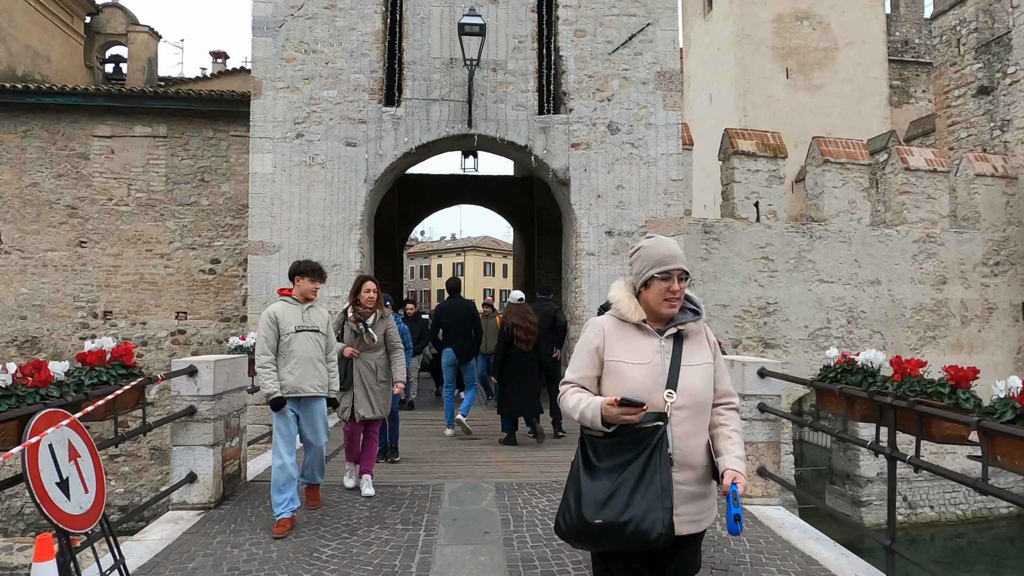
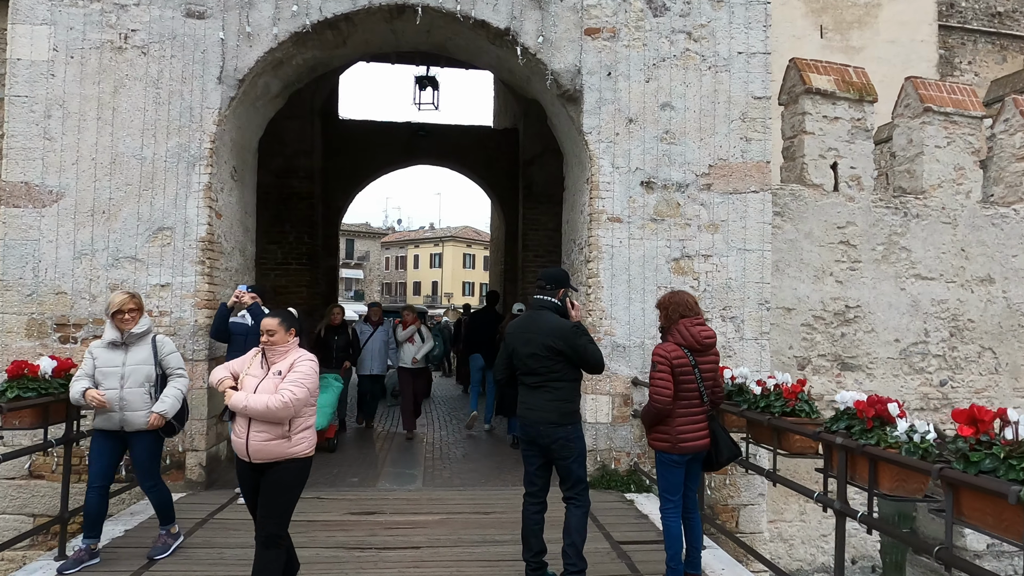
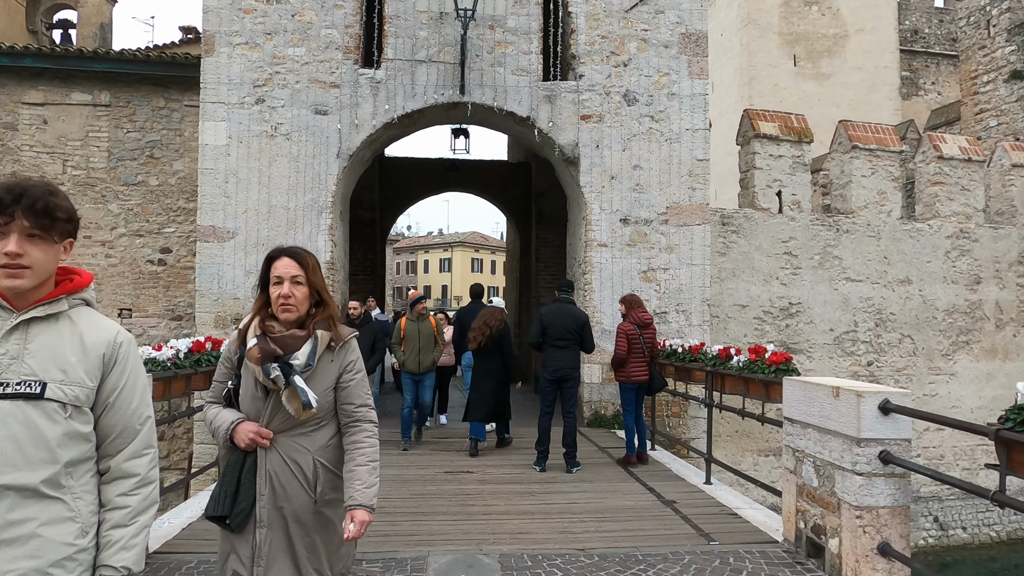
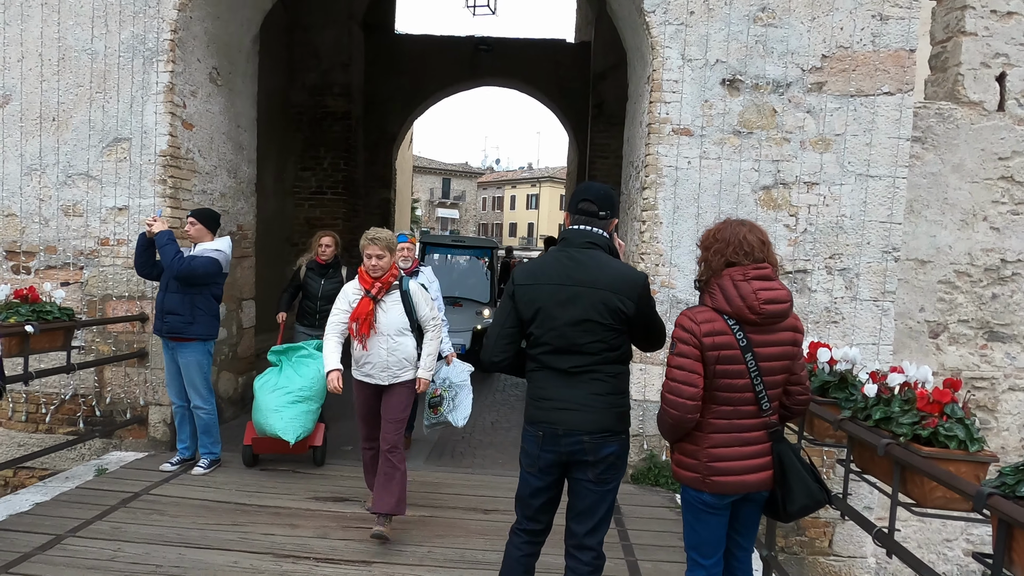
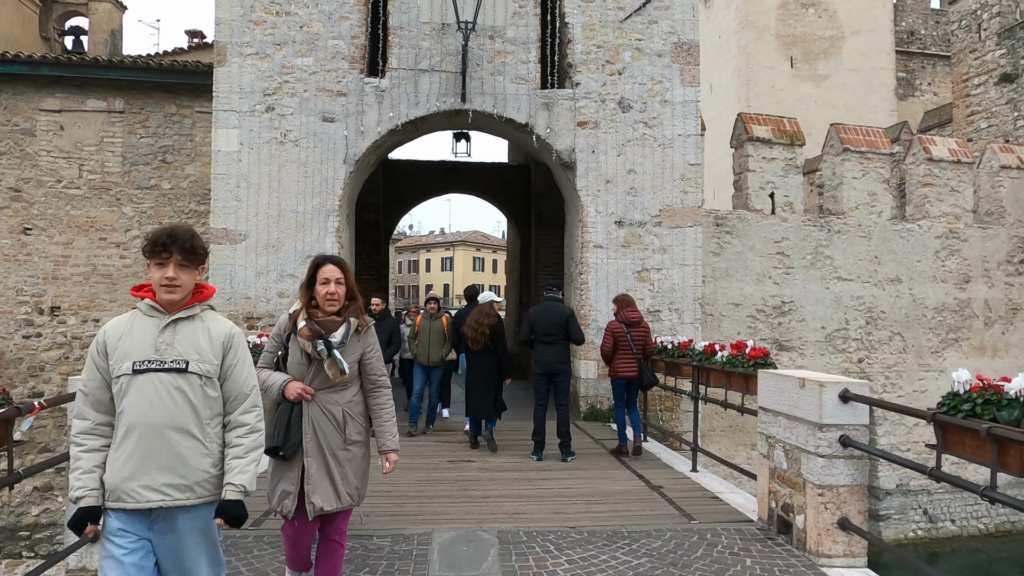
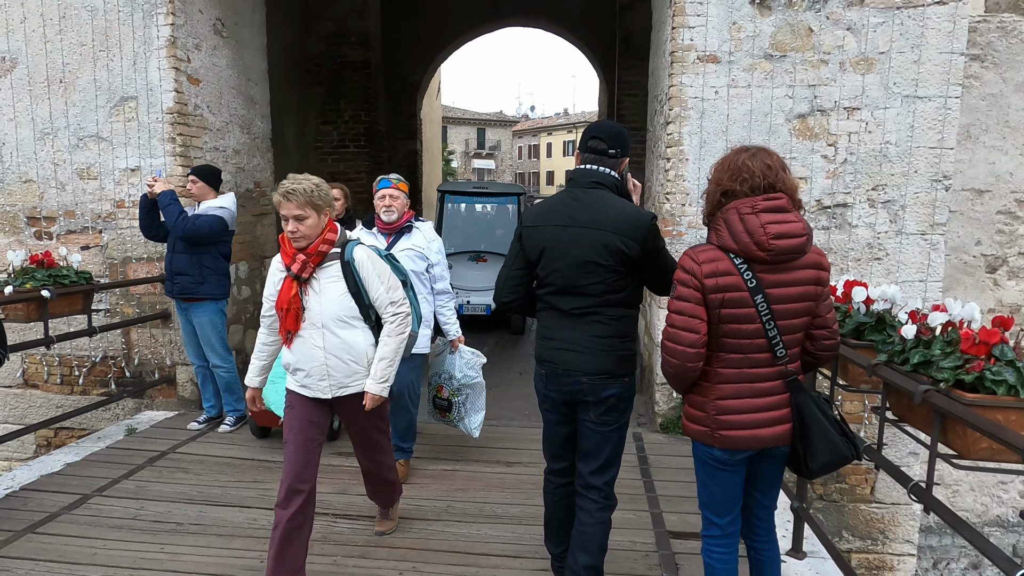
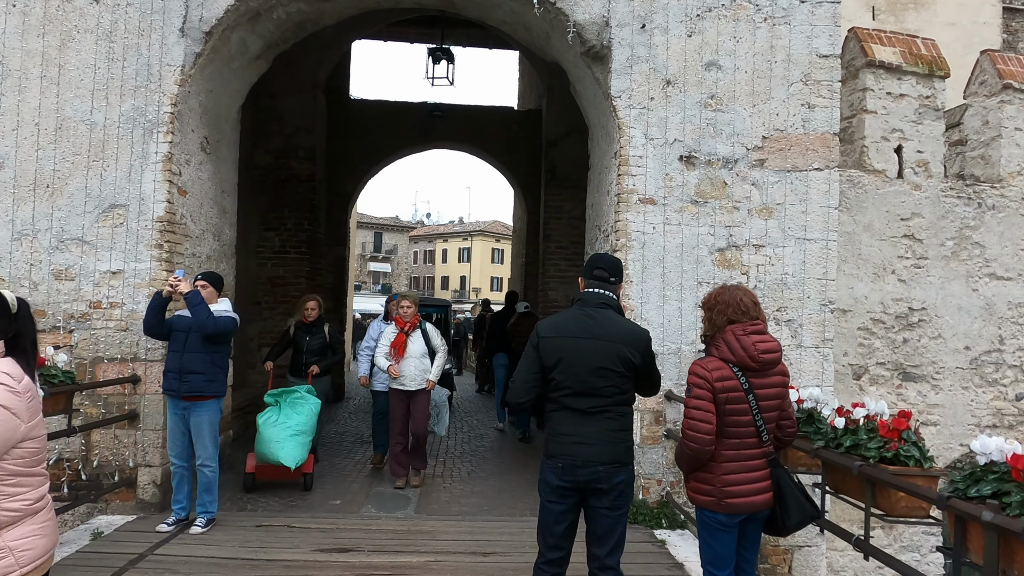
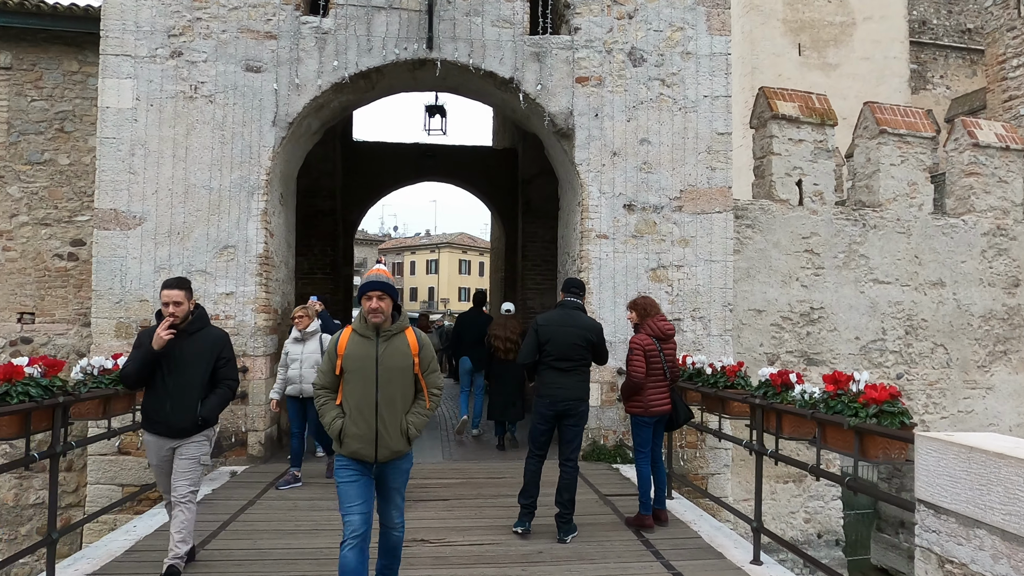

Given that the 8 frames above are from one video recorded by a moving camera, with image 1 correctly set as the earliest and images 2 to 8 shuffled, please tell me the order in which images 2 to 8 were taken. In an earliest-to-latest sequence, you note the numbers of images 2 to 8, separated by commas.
5, 3, 8, 2, 7, 4, 6
